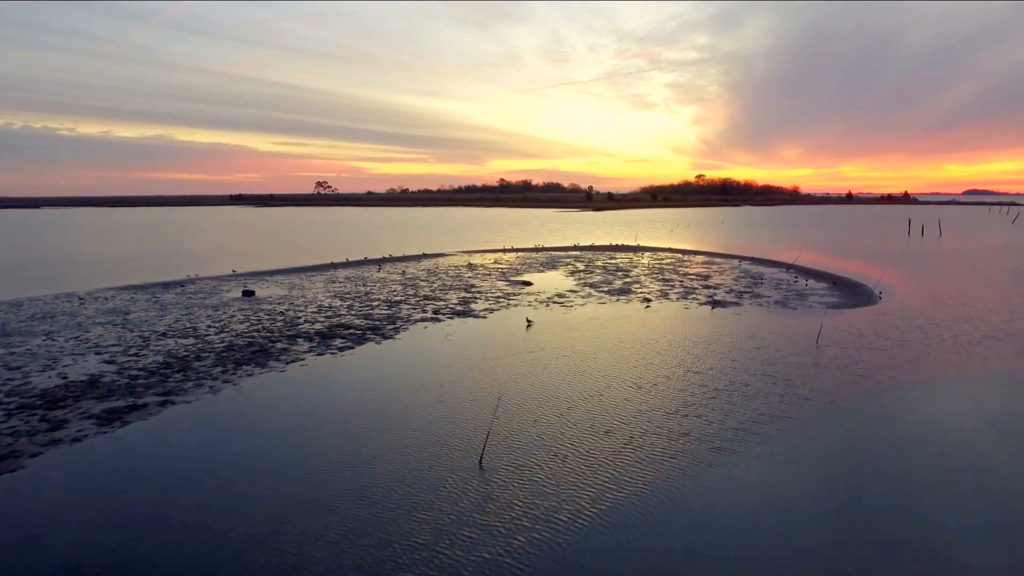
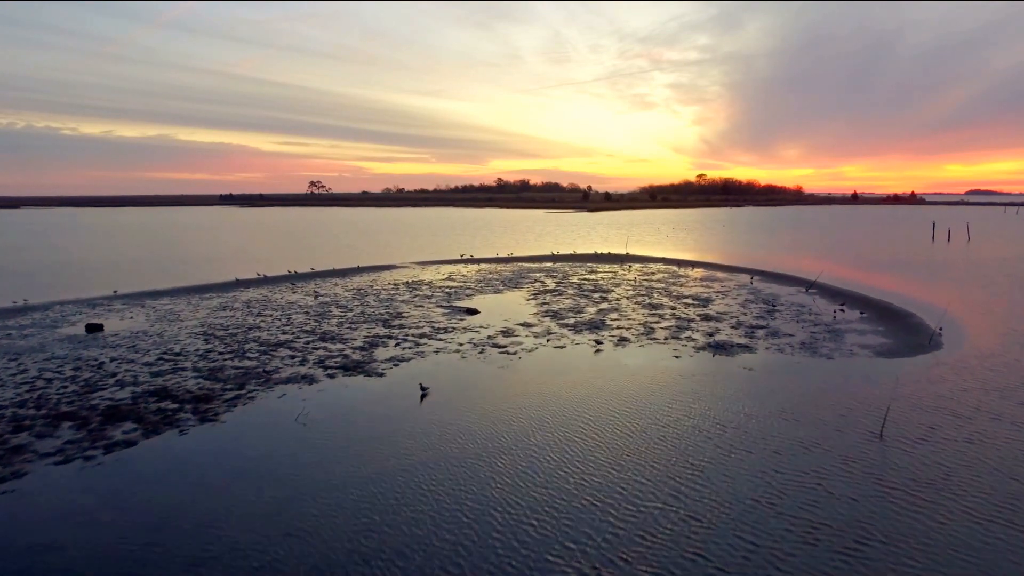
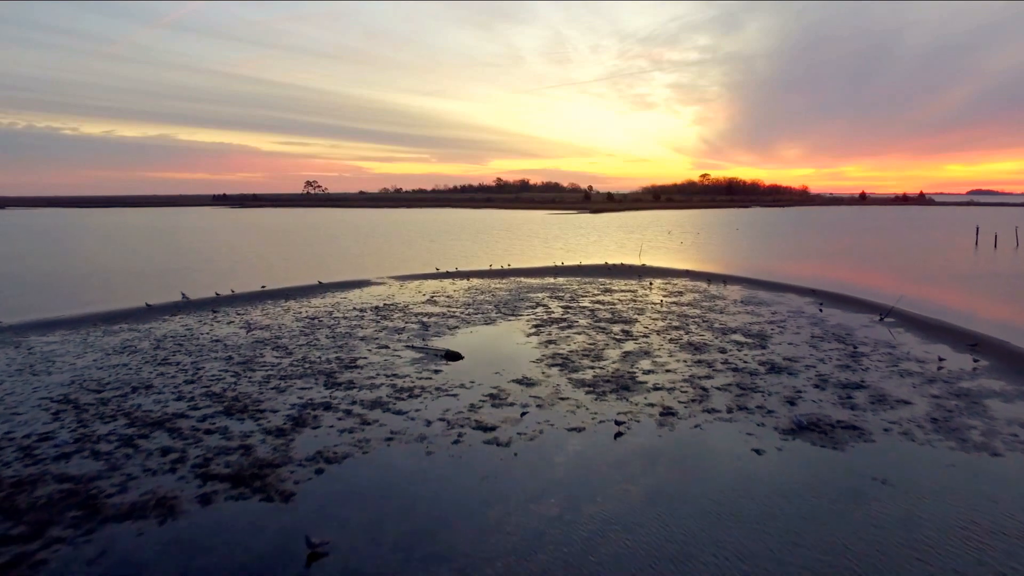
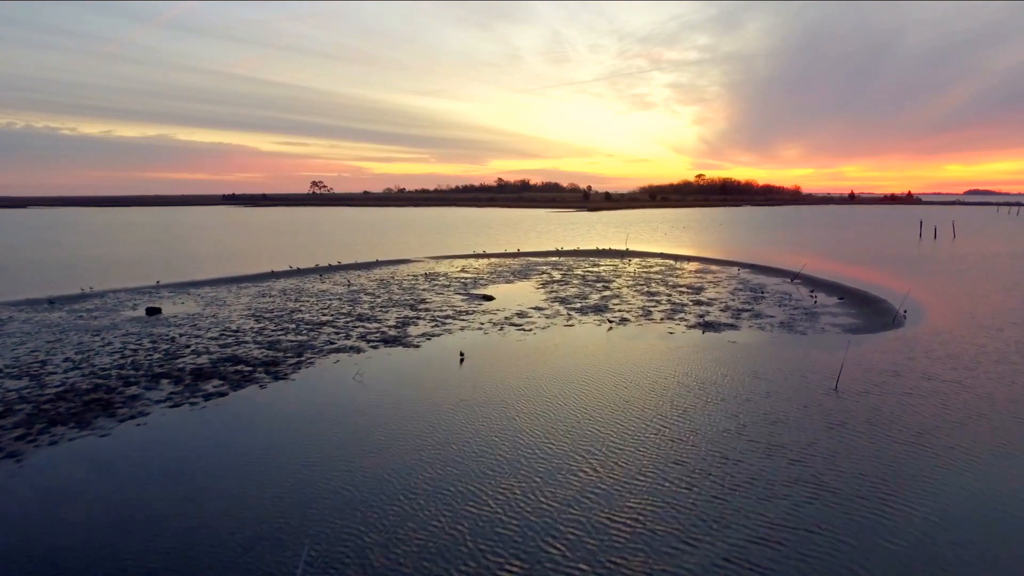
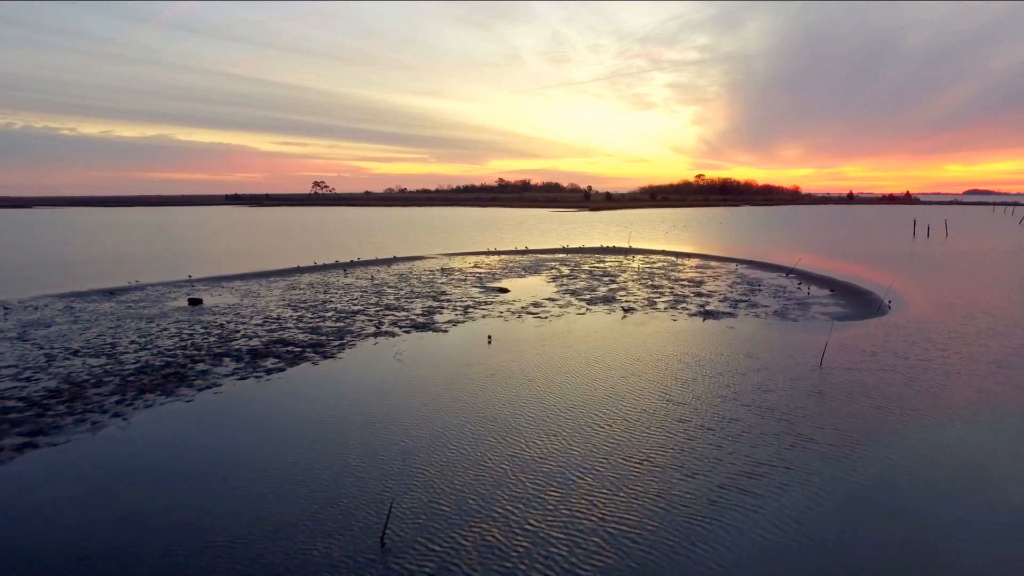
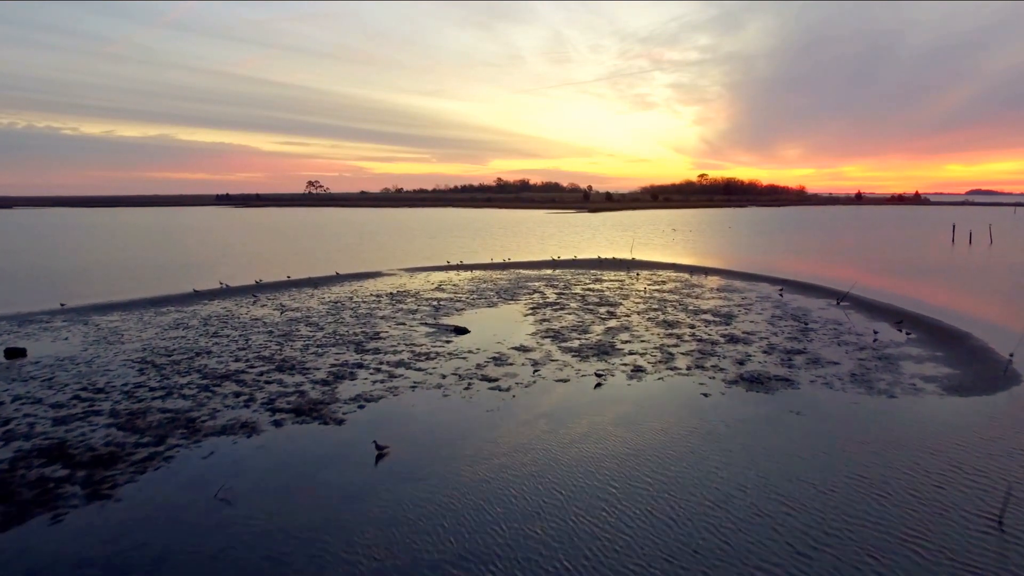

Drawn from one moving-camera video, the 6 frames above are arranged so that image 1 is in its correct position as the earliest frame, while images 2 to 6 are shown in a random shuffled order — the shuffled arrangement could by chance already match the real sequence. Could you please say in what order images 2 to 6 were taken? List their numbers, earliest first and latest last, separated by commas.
5, 4, 2, 6, 3
